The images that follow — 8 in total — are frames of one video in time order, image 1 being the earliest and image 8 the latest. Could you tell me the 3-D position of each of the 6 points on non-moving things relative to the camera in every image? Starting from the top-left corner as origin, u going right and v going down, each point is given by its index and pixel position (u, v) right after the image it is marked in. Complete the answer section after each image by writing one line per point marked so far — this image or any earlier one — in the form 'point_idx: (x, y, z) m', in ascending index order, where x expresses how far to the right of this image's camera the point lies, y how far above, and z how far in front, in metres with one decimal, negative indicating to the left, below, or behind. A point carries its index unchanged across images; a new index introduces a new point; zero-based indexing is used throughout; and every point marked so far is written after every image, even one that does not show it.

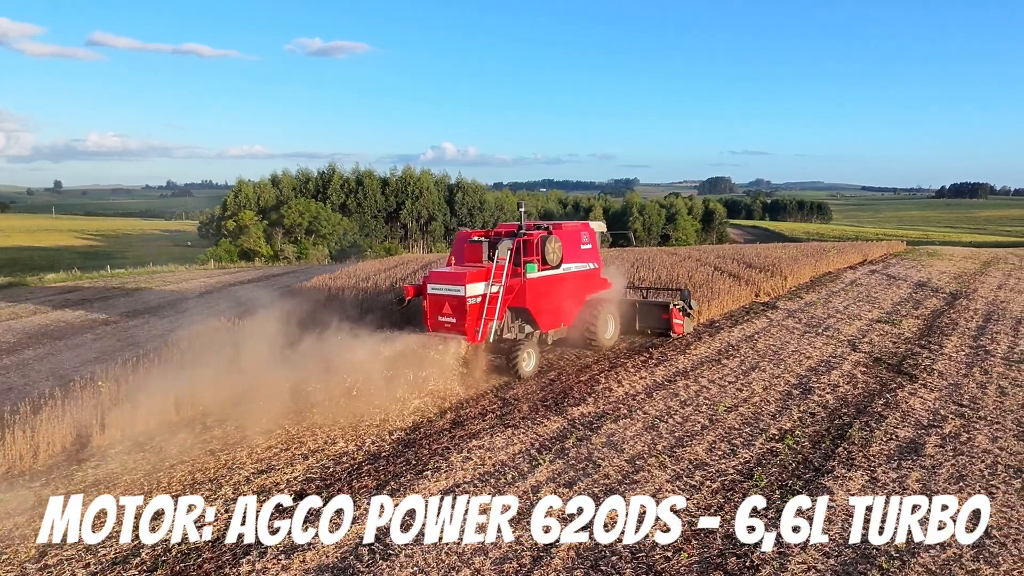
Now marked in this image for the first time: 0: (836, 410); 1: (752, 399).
0: (+3.7, -1.4, +8.6) m
1: (+2.9, -1.3, +9.0) m
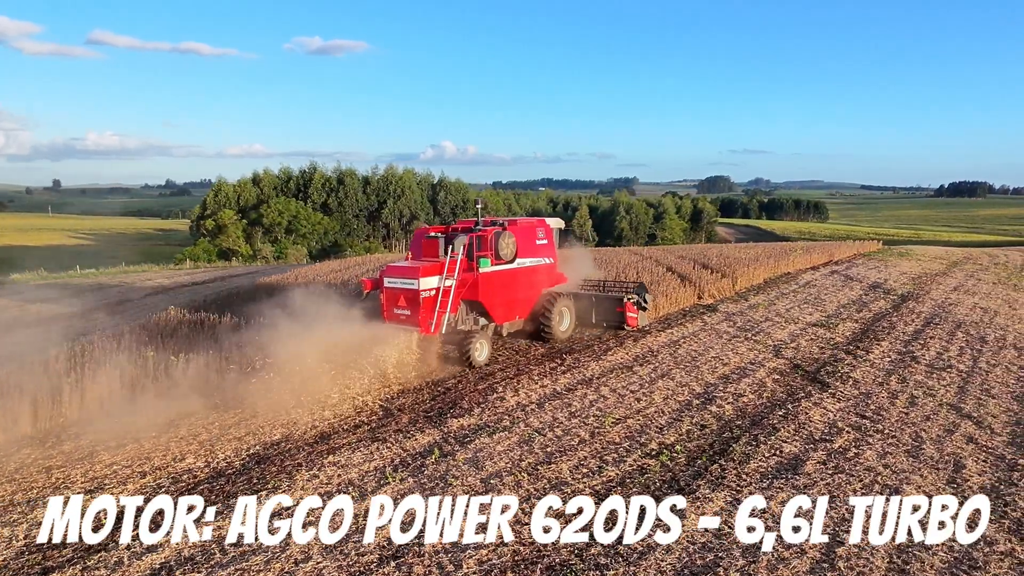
0: (+2.4, -1.5, +8.1) m
1: (+1.5, -1.4, +8.6) m
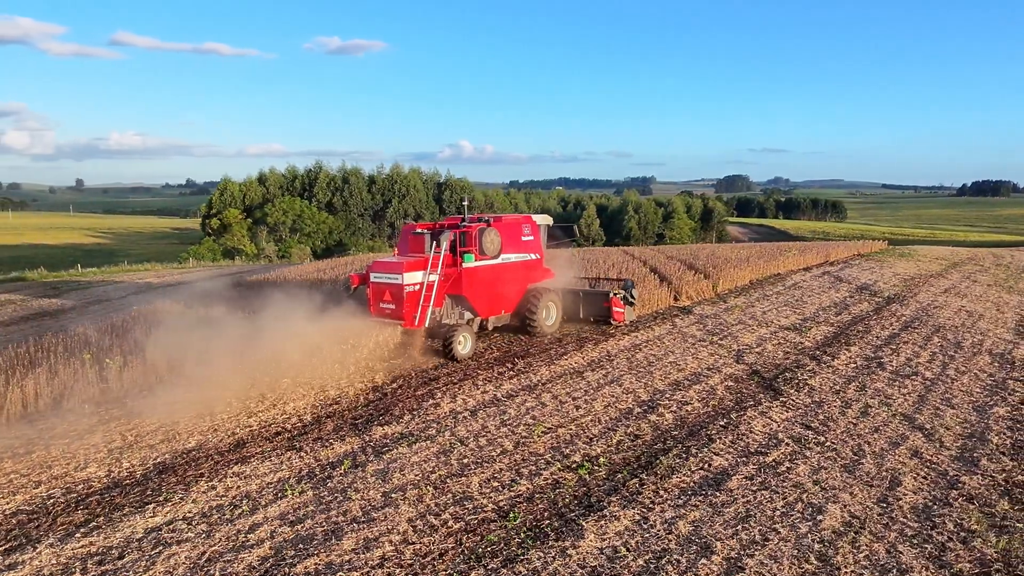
0: (+1.6, -1.5, +7.7) m
1: (+0.8, -1.4, +8.2) m
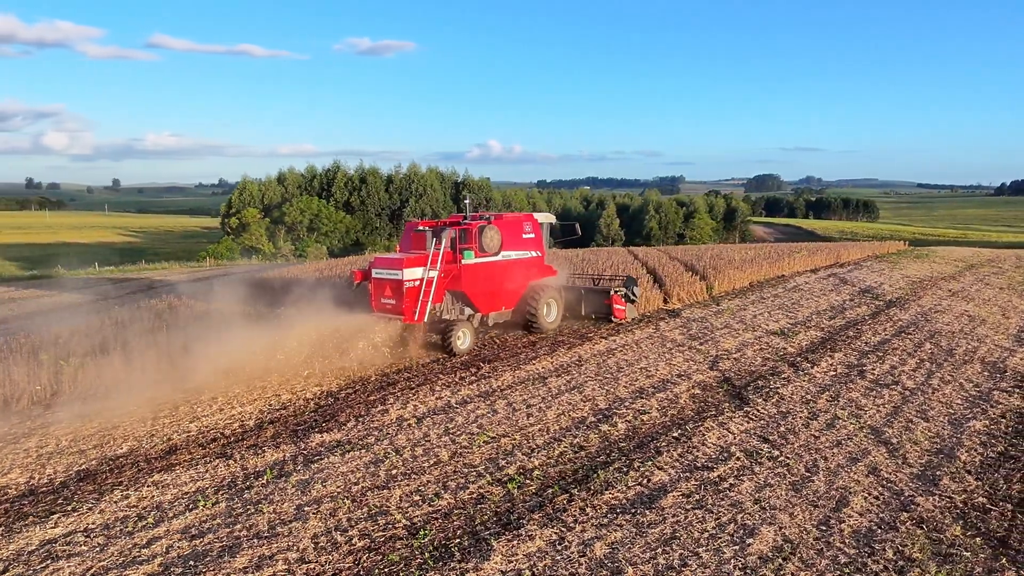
0: (+1.0, -1.5, +7.3) m
1: (+0.2, -1.5, +7.8) m
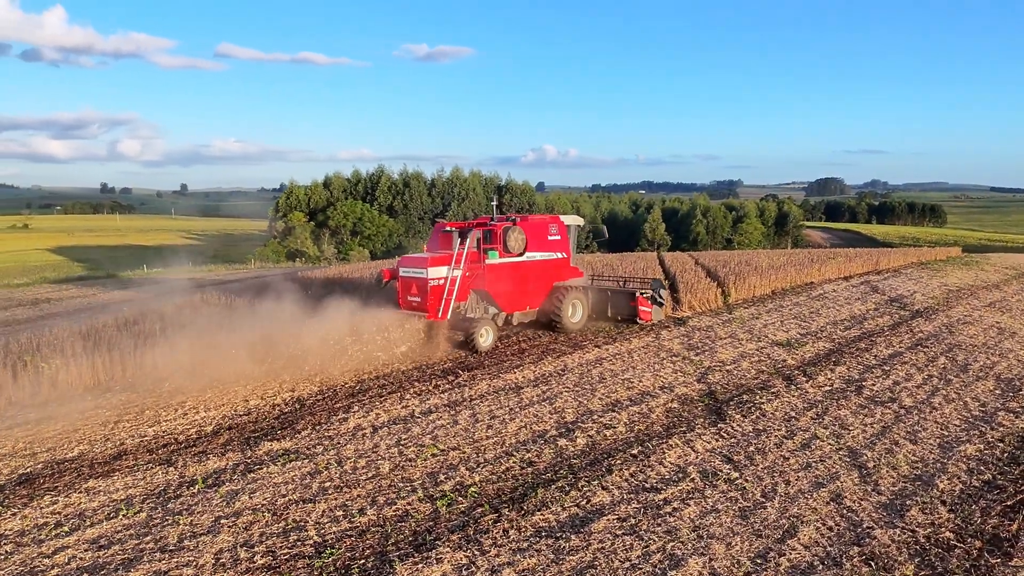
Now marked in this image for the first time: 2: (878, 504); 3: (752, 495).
0: (+0.5, -1.6, +7.0) m
1: (-0.3, -1.5, +7.5) m
2: (+2.9, -1.7, +5.9) m
3: (+2.0, -1.7, +6.1) m
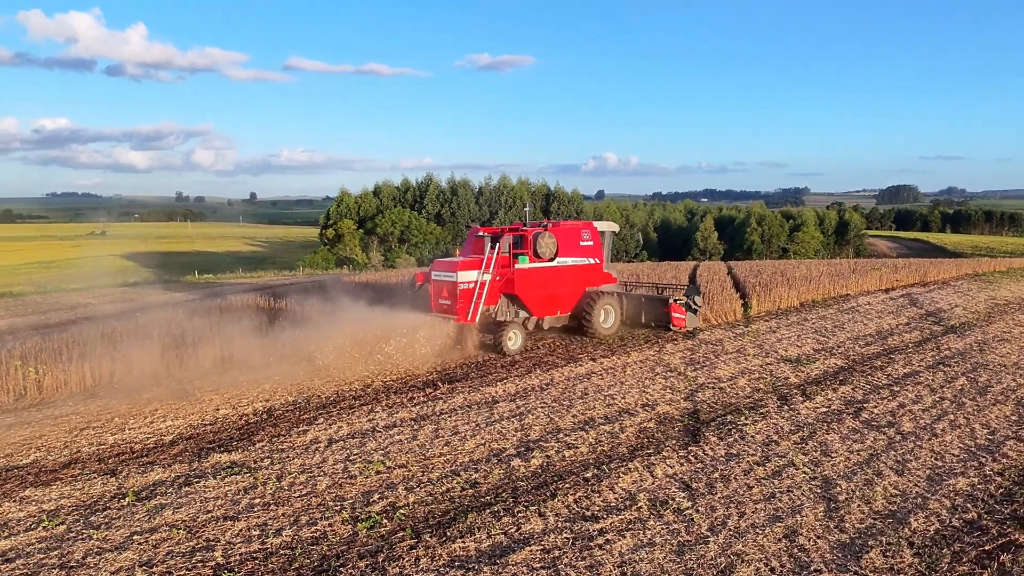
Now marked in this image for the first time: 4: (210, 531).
0: (0.0, -1.7, +6.6) m
1: (-0.7, -1.6, +7.2) m
2: (+2.3, -1.8, +5.3) m
3: (+1.4, -1.8, +5.6) m
4: (-2.3, -1.9, +5.7) m
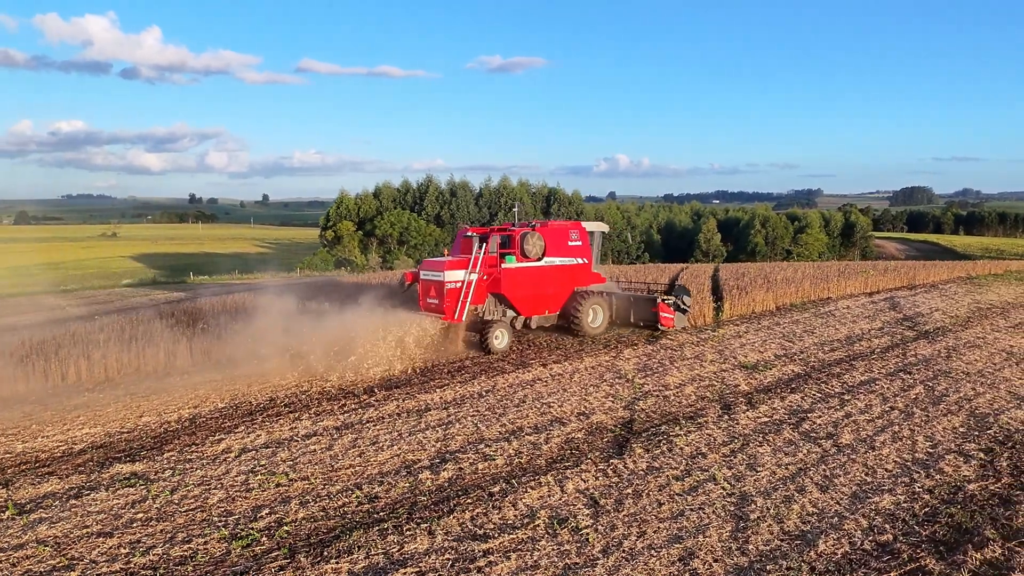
0: (-0.8, -1.8, +6.2) m
1: (-1.5, -1.7, +6.9) m
2: (+1.5, -1.9, +5.0) m
3: (+0.6, -1.8, +5.2) m
4: (-3.1, -1.9, +5.4) m
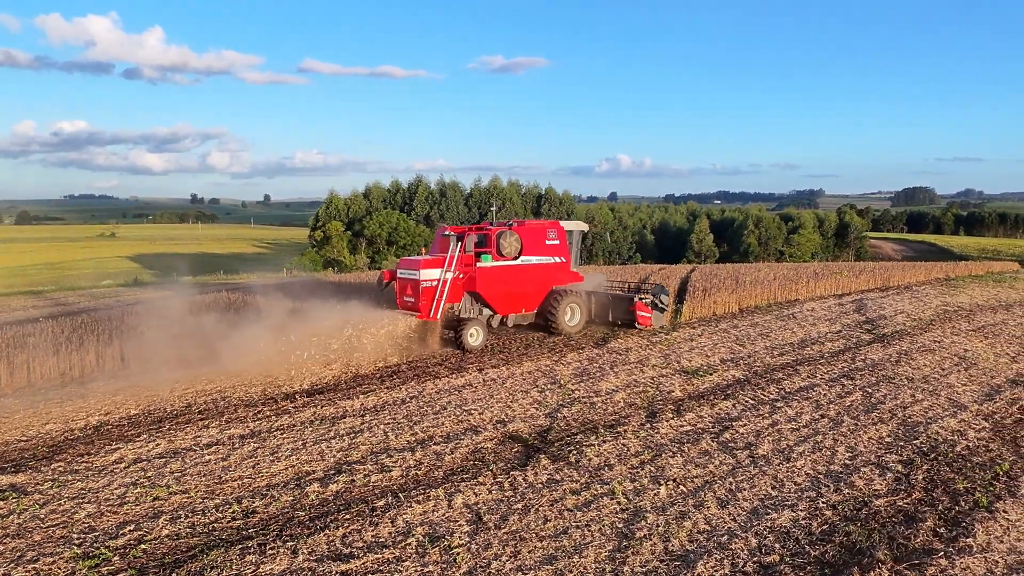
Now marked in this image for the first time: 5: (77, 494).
0: (-1.7, -1.8, +5.9) m
1: (-2.5, -1.7, +6.6) m
2: (+0.6, -1.9, +4.7) m
3: (-0.4, -1.9, +4.9) m
4: (-4.1, -1.9, +5.1) m
5: (-3.7, -1.8, +6.3) m
